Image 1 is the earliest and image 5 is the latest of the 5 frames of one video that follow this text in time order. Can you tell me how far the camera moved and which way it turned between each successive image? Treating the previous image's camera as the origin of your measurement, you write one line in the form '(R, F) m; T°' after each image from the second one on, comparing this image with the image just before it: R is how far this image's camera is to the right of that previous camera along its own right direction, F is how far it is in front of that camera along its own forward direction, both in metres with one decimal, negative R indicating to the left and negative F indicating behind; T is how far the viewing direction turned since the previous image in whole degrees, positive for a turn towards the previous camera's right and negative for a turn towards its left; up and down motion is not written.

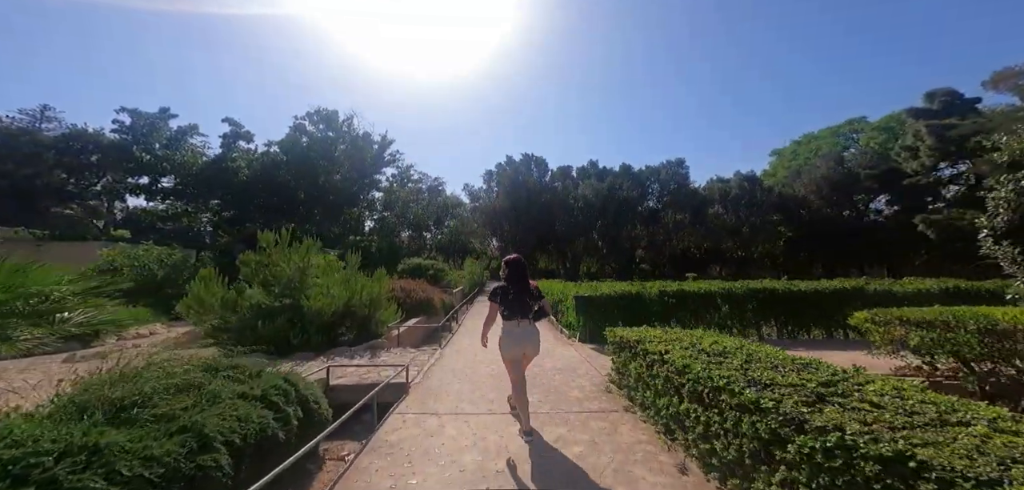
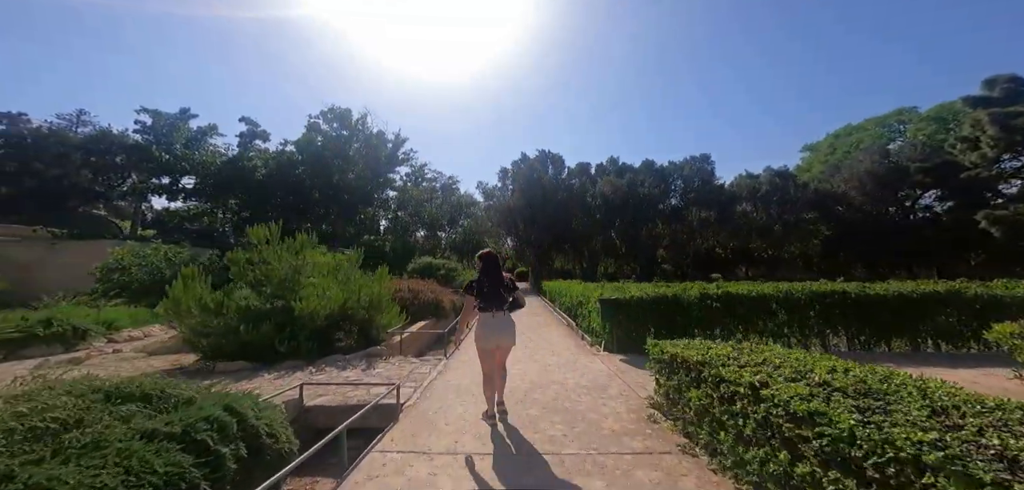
(0.0, +1.5) m; -3°
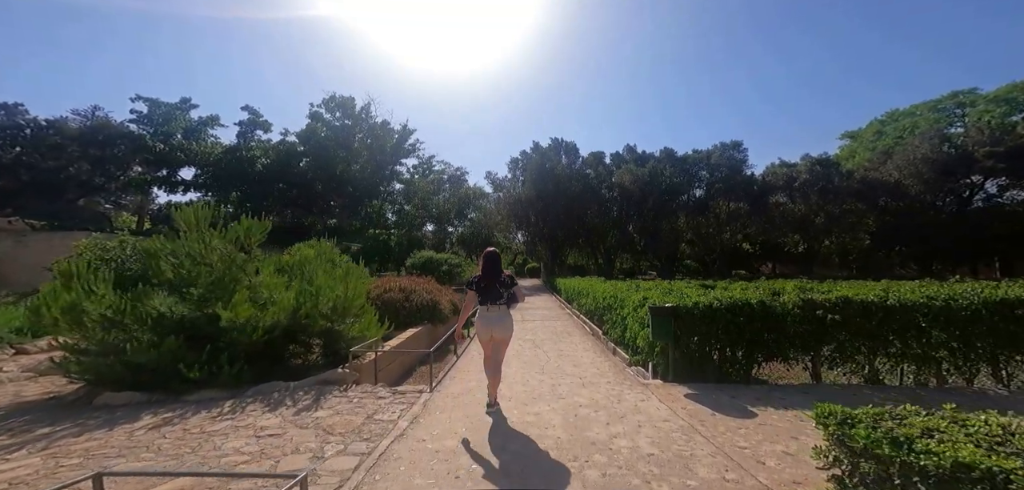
(0.0, +3.0) m; -2°
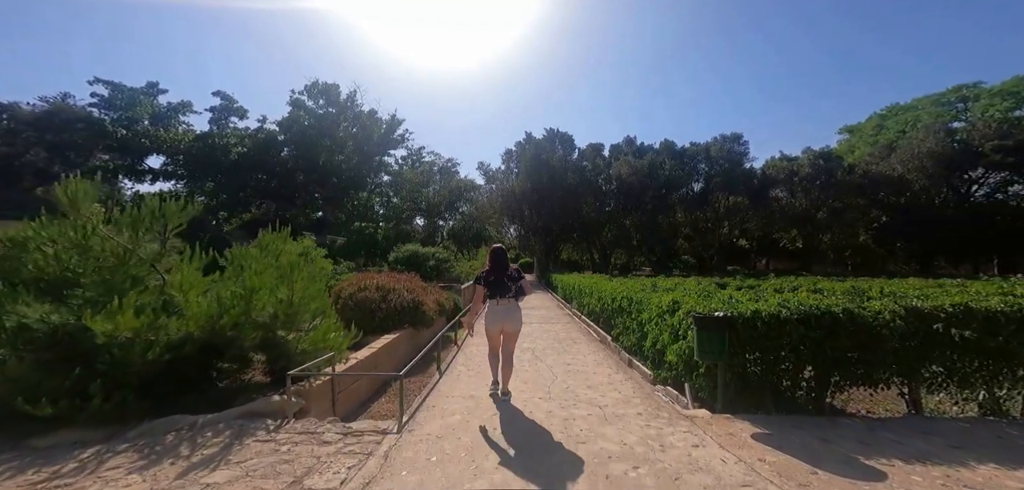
(-0.1, +1.9) m; +1°
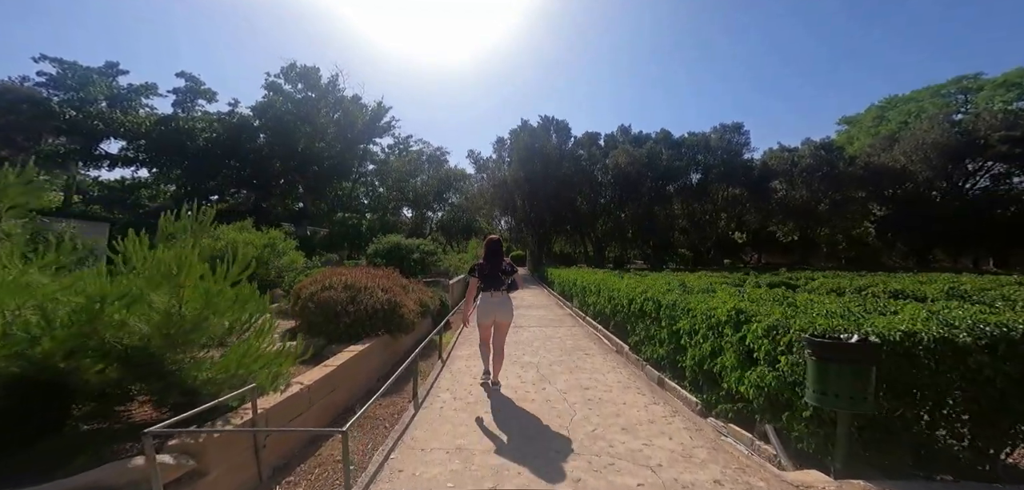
(-0.2, +2.0) m; +2°
